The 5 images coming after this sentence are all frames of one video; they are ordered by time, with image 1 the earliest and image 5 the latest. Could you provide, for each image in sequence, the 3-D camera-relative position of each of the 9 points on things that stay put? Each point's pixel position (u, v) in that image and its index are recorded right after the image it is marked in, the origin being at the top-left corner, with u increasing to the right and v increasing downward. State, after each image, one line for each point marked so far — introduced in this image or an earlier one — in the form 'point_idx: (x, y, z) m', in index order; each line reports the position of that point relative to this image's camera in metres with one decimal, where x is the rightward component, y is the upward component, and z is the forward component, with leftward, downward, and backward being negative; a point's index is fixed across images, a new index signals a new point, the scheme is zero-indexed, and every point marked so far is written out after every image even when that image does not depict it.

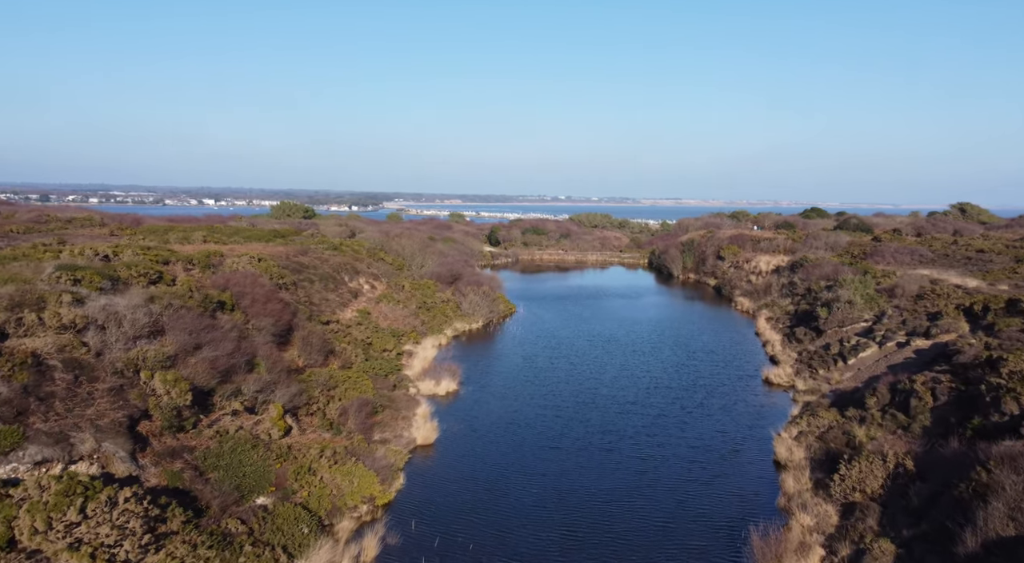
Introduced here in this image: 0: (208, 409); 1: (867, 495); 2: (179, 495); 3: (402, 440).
0: (-6.6, -2.8, +15.4) m
1: (+7.1, -4.3, +14.3) m
2: (-5.8, -3.7, +12.4) m
3: (-2.9, -4.1, +18.6) m
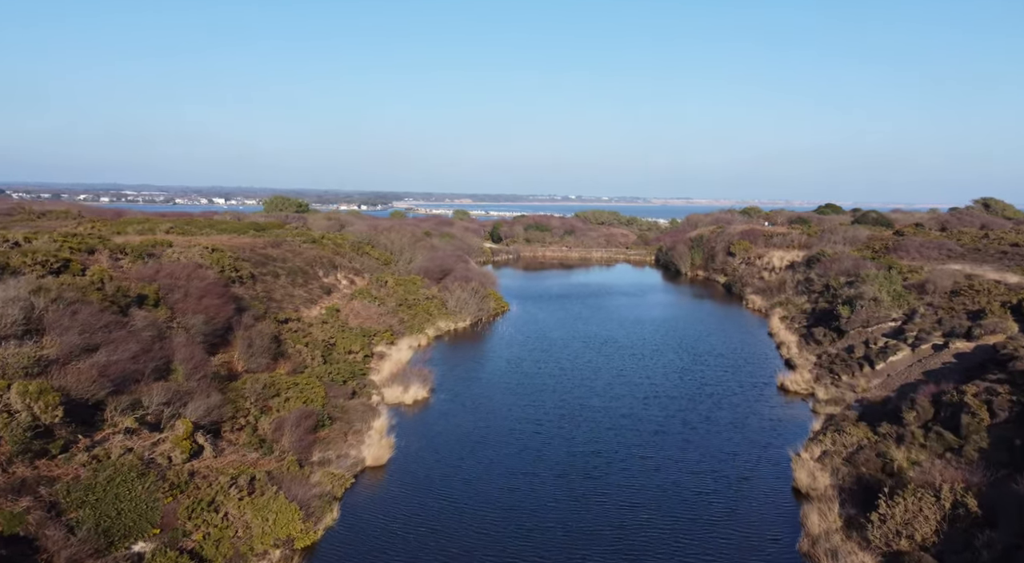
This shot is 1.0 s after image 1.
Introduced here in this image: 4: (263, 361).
0: (-7.3, -2.5, +12.5) m
1: (+6.3, -4.1, +11.1) m
2: (-6.6, -3.5, +9.5) m
3: (-3.6, -3.9, +15.6) m
4: (-6.6, -2.1, +18.8) m
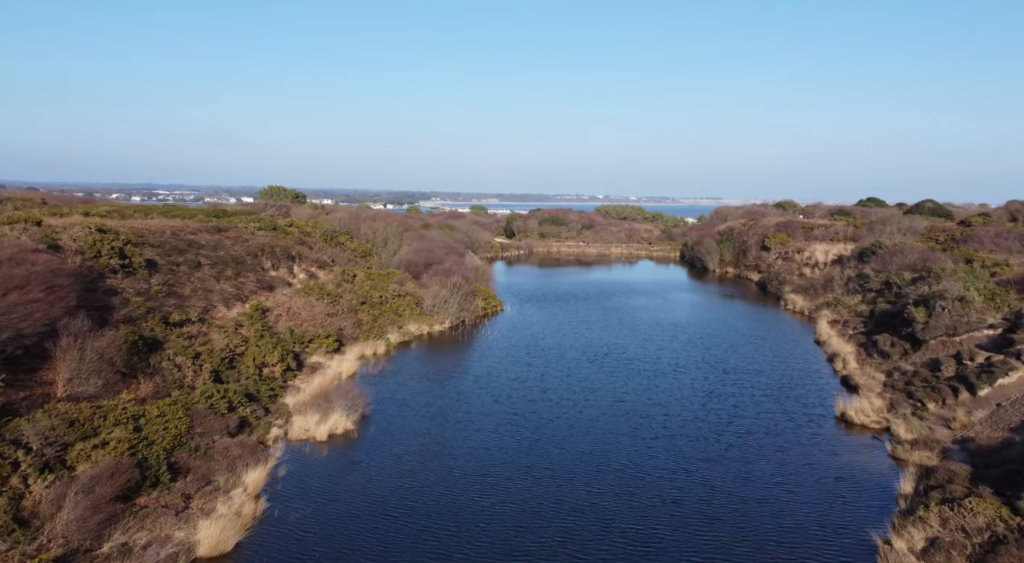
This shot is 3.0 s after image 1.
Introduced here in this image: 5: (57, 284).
0: (-8.6, -2.3, +6.8) m
1: (+5.0, -3.9, +5.0) m
2: (-8.0, -3.2, +3.8) m
3: (-4.8, -3.7, +9.8) m
4: (-7.6, -1.9, +13.1) m
5: (-9.3, -0.1, +14.6) m
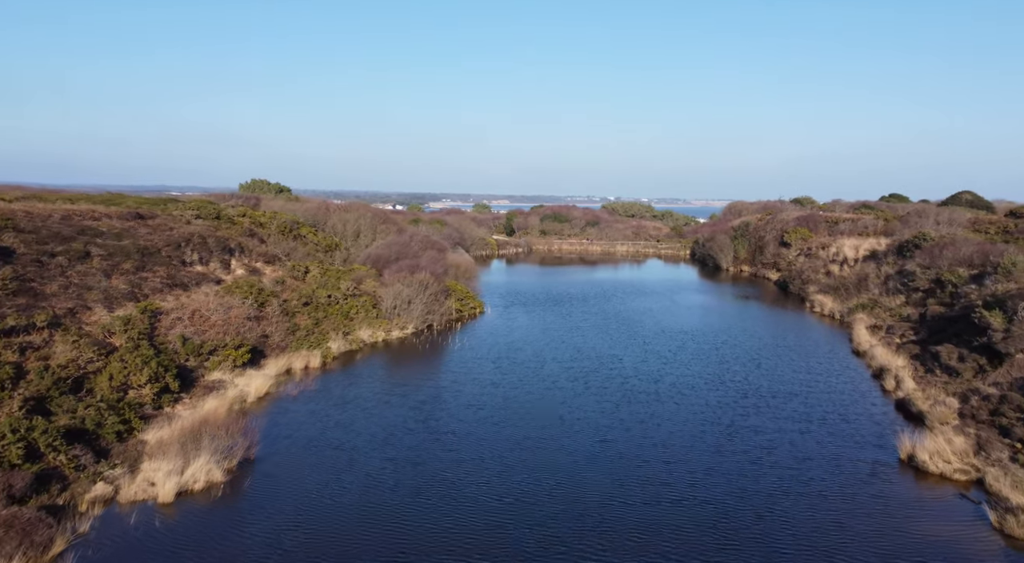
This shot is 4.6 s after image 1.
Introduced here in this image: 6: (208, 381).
0: (-9.8, -2.1, +2.2) m
1: (+3.8, -3.8, +0.2) m
2: (-9.2, -3.1, -0.8) m
3: (-5.9, -3.5, +5.2) m
4: (-8.7, -1.7, +8.6) m
5: (-10.3, +0.1, +10.1) m
6: (-6.6, -2.1, +15.5) m
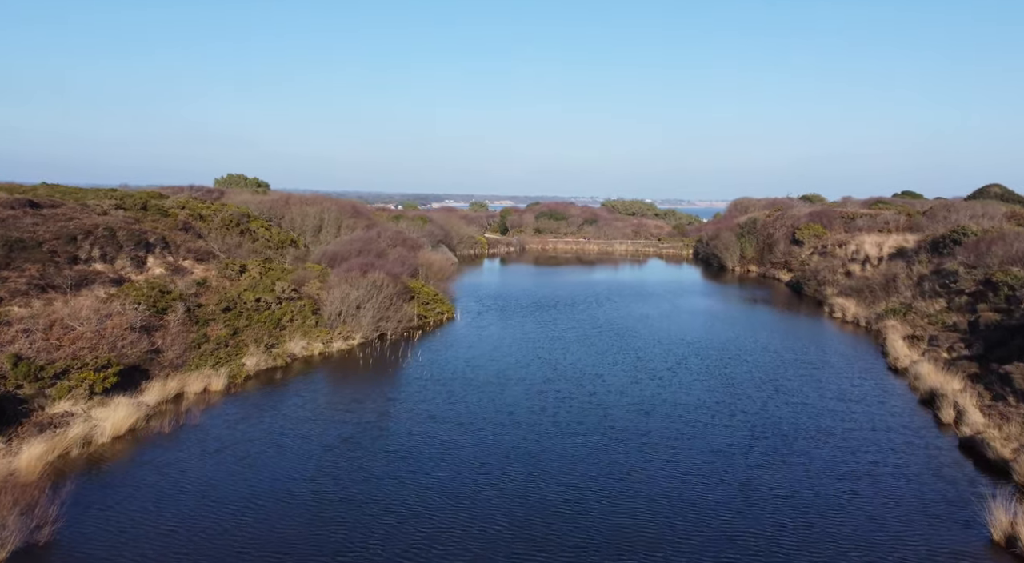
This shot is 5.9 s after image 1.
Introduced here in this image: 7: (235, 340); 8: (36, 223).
0: (-10.8, -2.1, -1.6) m
1: (+2.7, -3.8, -3.7) m
2: (-10.3, -3.1, -4.7) m
3: (-6.9, -3.5, +1.3) m
4: (-9.7, -1.7, +4.7) m
5: (-11.3, +0.1, +6.2) m
6: (-7.6, -2.2, +11.6) m
7: (-6.7, -1.4, +17.3) m
8: (-12.4, +1.5, +18.6) m
